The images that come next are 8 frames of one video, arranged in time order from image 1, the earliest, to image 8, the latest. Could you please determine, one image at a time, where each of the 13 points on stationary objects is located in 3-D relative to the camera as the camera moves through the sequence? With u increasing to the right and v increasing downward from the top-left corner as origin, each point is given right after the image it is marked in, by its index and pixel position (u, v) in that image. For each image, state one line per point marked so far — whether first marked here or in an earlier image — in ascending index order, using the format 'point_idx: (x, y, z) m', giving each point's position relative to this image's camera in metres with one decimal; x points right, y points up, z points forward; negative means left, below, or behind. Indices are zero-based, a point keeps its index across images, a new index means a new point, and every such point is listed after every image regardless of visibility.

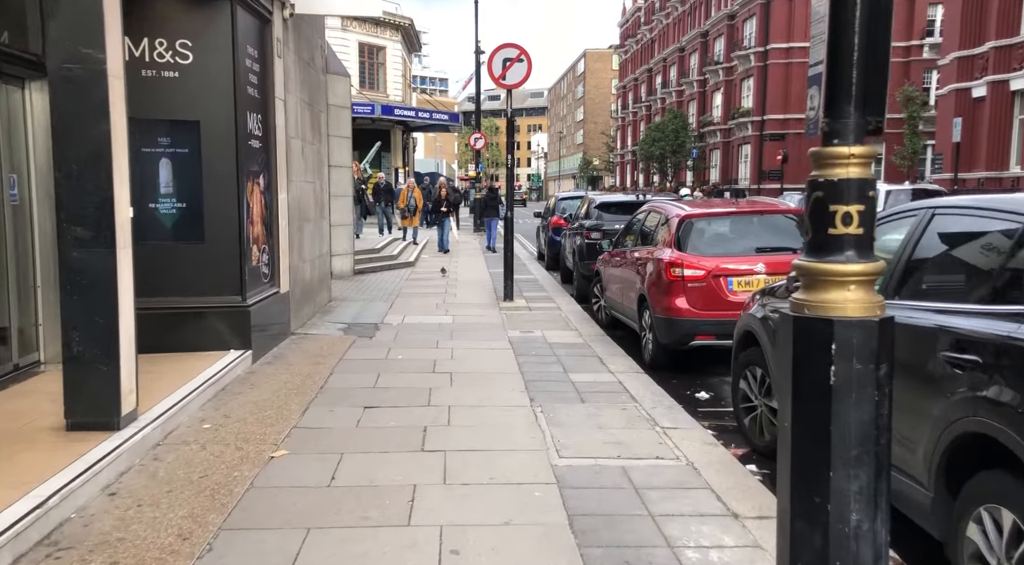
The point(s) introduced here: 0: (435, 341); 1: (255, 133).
0: (-0.8, -0.6, +8.8) m
1: (-2.5, +1.4, +7.8) m
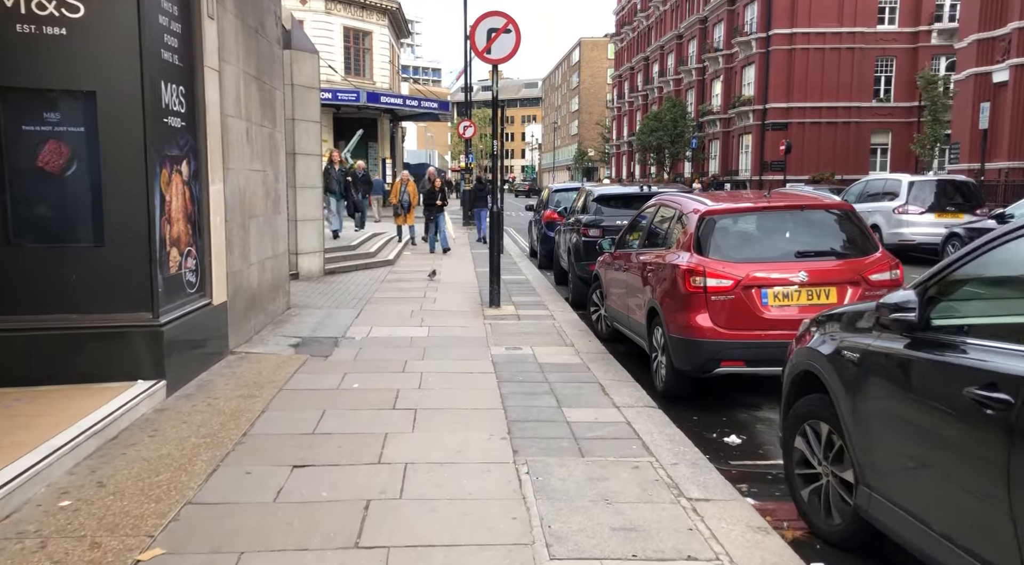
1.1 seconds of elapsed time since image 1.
0: (-1.0, -0.7, +7.3) m
1: (-2.6, +1.3, +6.3) m
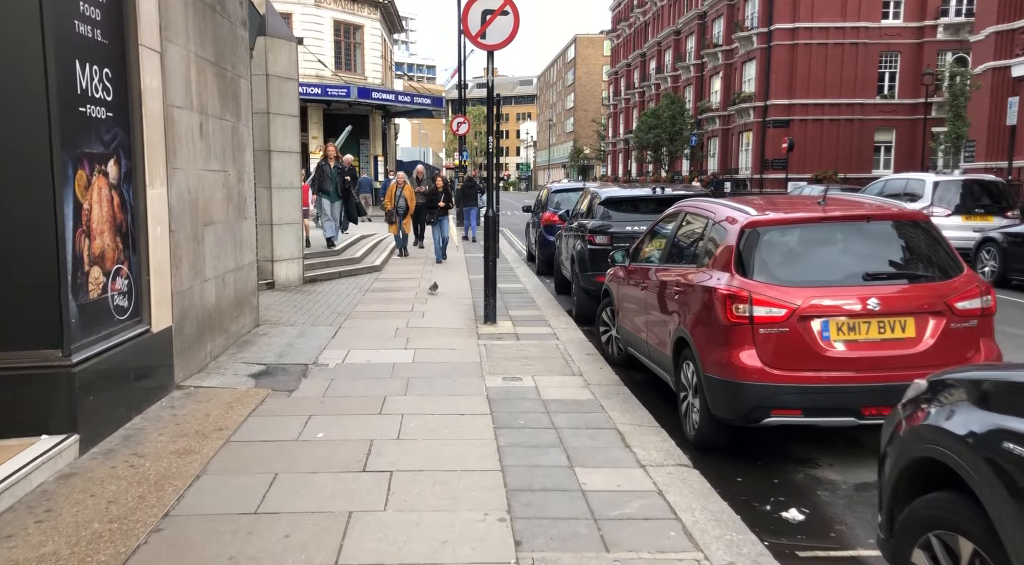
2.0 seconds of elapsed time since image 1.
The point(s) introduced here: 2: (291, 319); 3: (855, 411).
0: (-1.0, -0.9, +6.2) m
1: (-2.6, +1.2, +5.1) m
2: (-2.6, -0.4, +9.4) m
3: (+2.0, -0.8, +4.8) m
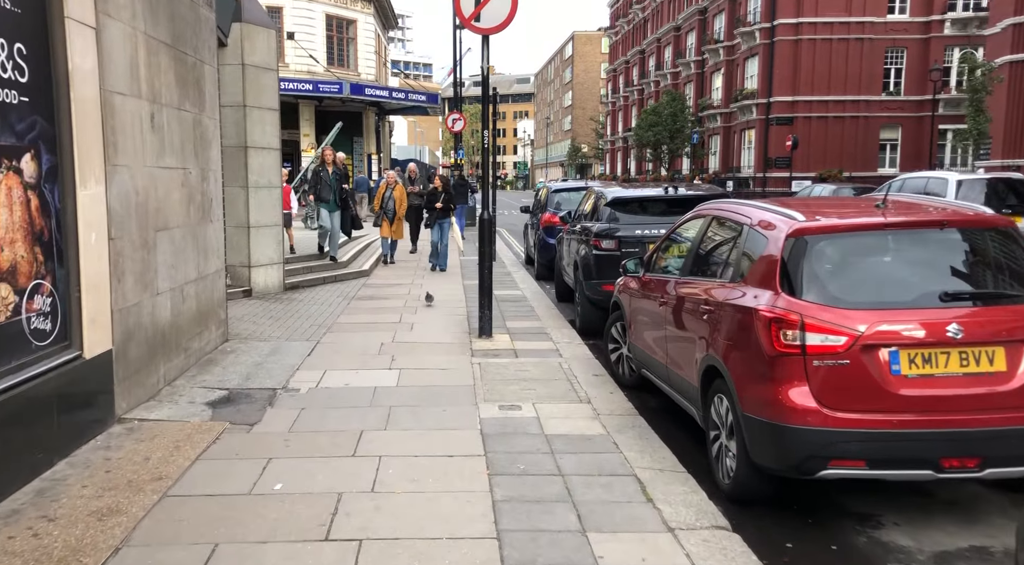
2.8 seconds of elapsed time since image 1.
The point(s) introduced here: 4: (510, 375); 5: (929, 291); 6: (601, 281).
0: (-1.0, -1.0, +5.3) m
1: (-2.6, +1.1, +4.2) m
2: (-2.6, -0.5, +8.5) m
3: (+2.0, -0.9, +3.9) m
4: (0.0, -0.8, +7.0) m
5: (+2.1, -0.1, +4.1) m
6: (+1.0, 0.0, +8.8) m
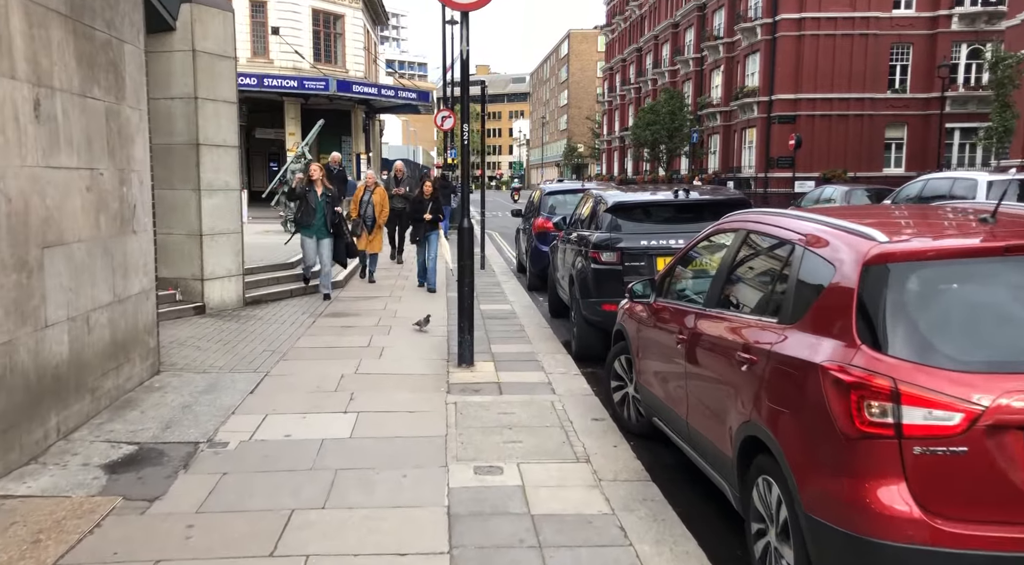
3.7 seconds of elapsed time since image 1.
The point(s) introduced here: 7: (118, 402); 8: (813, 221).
0: (-1.1, -1.2, +4.0) m
1: (-2.7, +0.9, +3.0) m
2: (-2.7, -0.7, +7.3) m
3: (+1.9, -1.0, +2.7) m
4: (-0.2, -1.0, +5.8) m
5: (+2.0, -0.2, +2.9) m
6: (+0.8, -0.2, +7.6) m
7: (-2.9, -0.9, +5.9) m
8: (+1.5, +0.3, +3.9) m
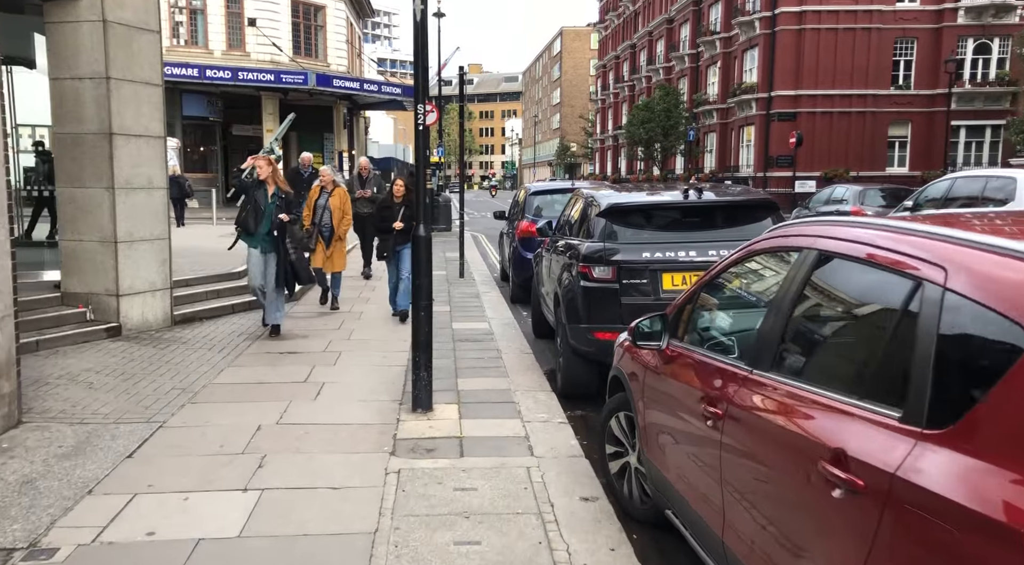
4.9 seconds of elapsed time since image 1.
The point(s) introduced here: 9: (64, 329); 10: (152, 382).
0: (-1.3, -1.3, +2.5) m
1: (-2.9, +0.7, +1.4) m
2: (-2.9, -0.9, +5.7) m
3: (+1.7, -1.2, +1.2) m
4: (-0.4, -1.1, +4.2) m
5: (+1.8, -0.4, +1.4) m
6: (+0.6, -0.3, +6.1) m
7: (-3.1, -1.0, +4.3) m
8: (+1.3, +0.1, +2.4) m
9: (-4.3, -0.4, +7.8) m
10: (-2.9, -0.8, +6.5) m
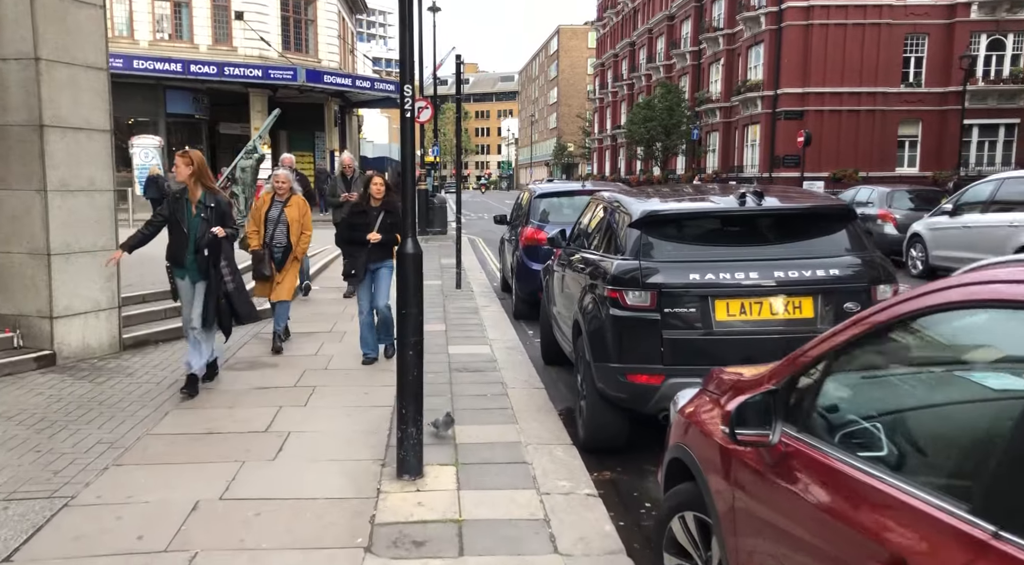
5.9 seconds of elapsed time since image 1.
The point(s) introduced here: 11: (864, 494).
0: (-1.2, -1.5, +1.2) m
1: (-2.8, +0.6, +0.2) m
2: (-2.9, -1.0, +4.4) m
3: (+1.8, -1.4, -0.1) m
4: (-0.3, -1.3, +3.0) m
5: (+1.9, -0.6, +0.1) m
6: (+0.7, -0.5, +4.8) m
7: (-3.0, -1.2, +3.1) m
8: (+1.3, 0.0, +1.2) m
9: (-4.2, -0.6, +6.5) m
10: (-2.8, -0.9, +5.2) m
11: (+0.9, -0.5, +1.9) m
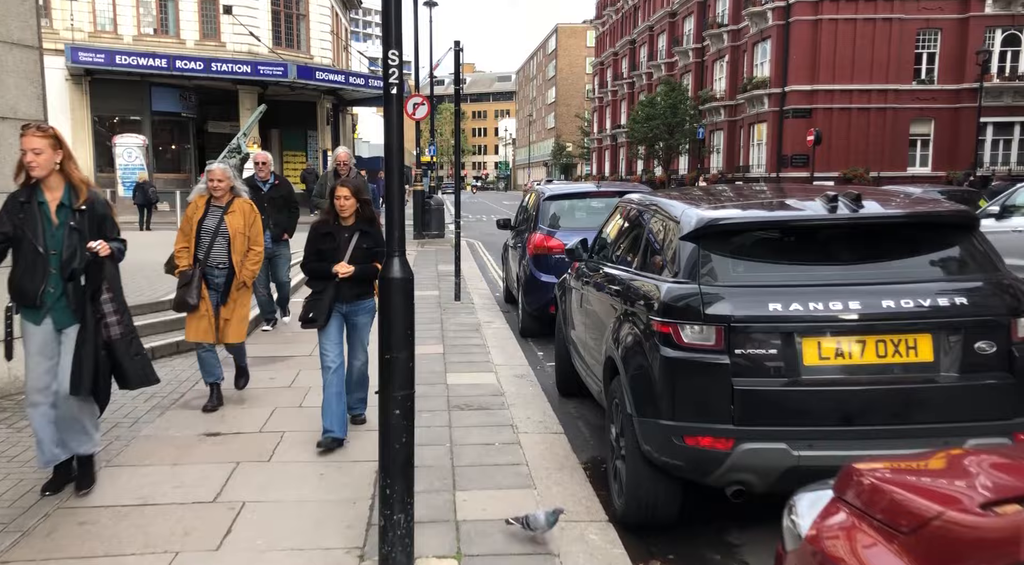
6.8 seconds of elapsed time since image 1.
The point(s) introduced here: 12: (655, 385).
0: (-1.1, -1.6, 0.0) m
1: (-2.7, +0.4, -1.0) m
2: (-2.8, -1.2, +3.2) m
3: (+1.9, -1.5, -1.2) m
4: (-0.2, -1.4, +1.8) m
5: (+2.0, -0.7, -1.1) m
6: (+0.8, -0.6, +3.6) m
7: (-2.9, -1.3, +1.9) m
8: (+1.4, -0.2, 0.0) m
9: (-4.1, -0.8, +5.3) m
10: (-2.7, -1.1, +4.0) m
11: (+1.0, -0.6, +0.8) m
12: (+0.7, -0.5, +3.7) m
